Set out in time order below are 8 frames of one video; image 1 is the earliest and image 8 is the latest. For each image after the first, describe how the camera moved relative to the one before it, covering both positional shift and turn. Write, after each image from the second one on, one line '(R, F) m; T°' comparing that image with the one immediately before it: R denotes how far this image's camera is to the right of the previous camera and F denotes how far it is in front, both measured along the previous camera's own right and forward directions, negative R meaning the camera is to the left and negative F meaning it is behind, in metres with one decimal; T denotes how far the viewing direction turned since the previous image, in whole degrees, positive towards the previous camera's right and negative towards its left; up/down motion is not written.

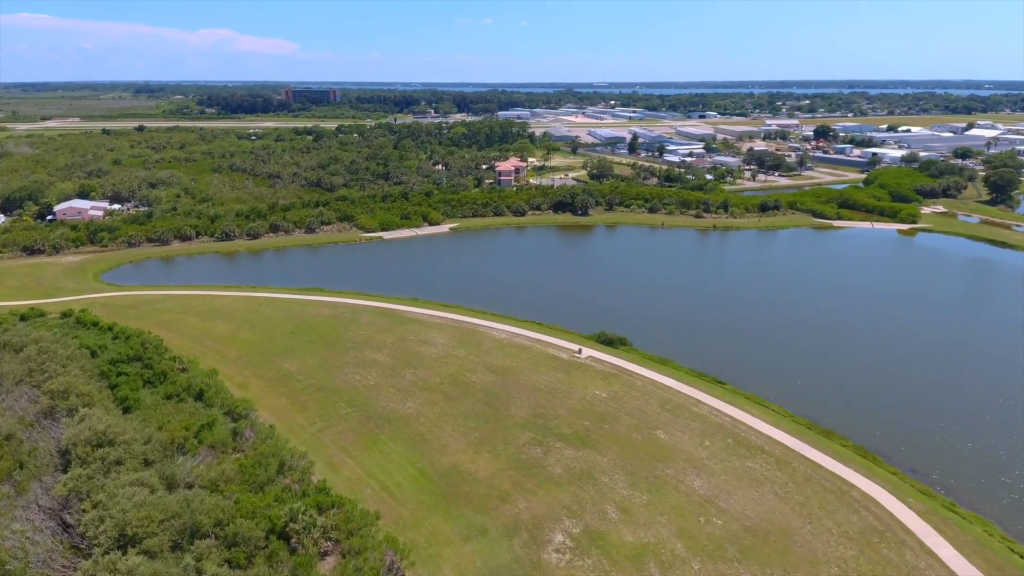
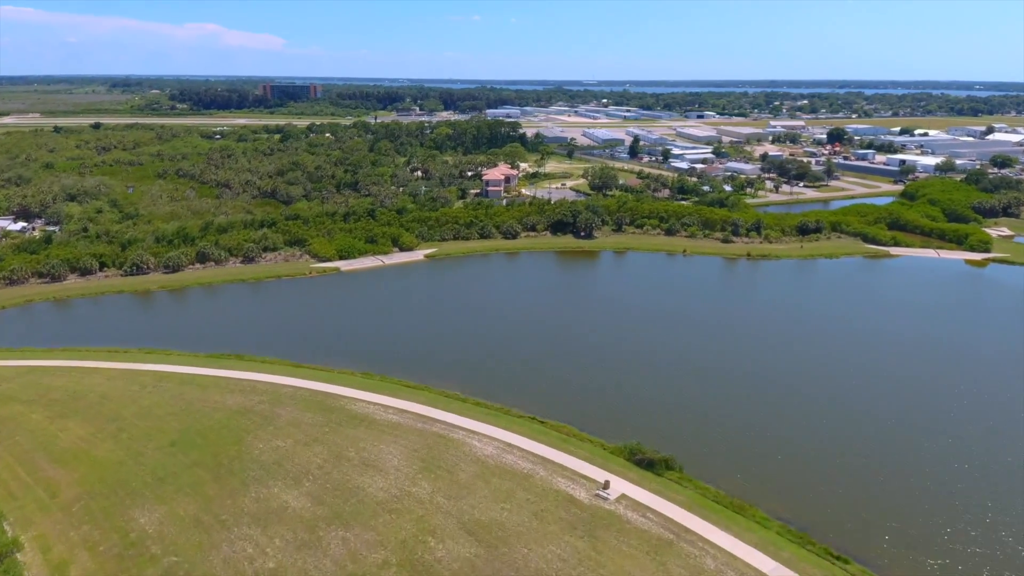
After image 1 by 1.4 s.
(-0.1, +10.5) m; +1°
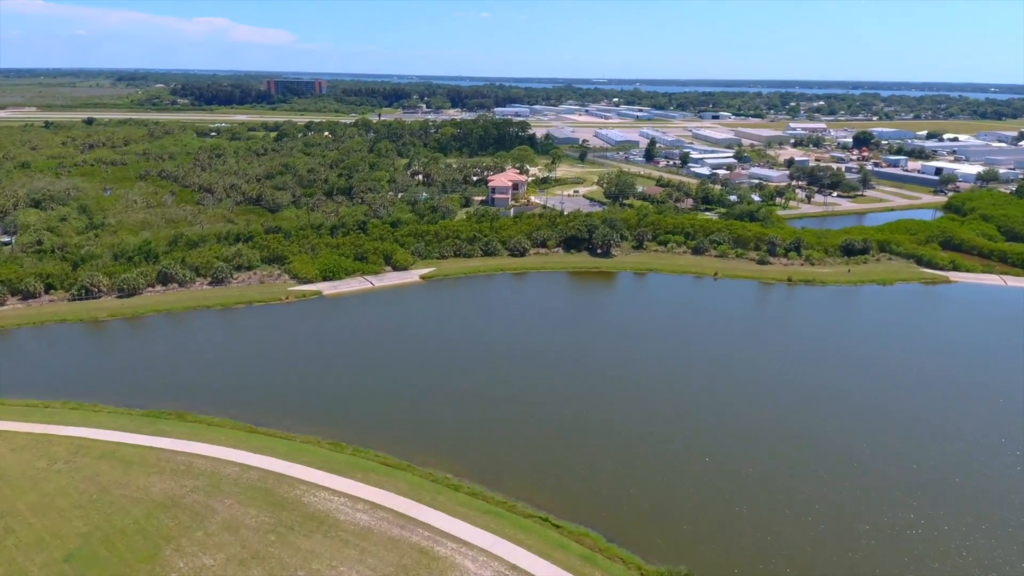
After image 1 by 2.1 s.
(-0.1, +5.5) m; -1°
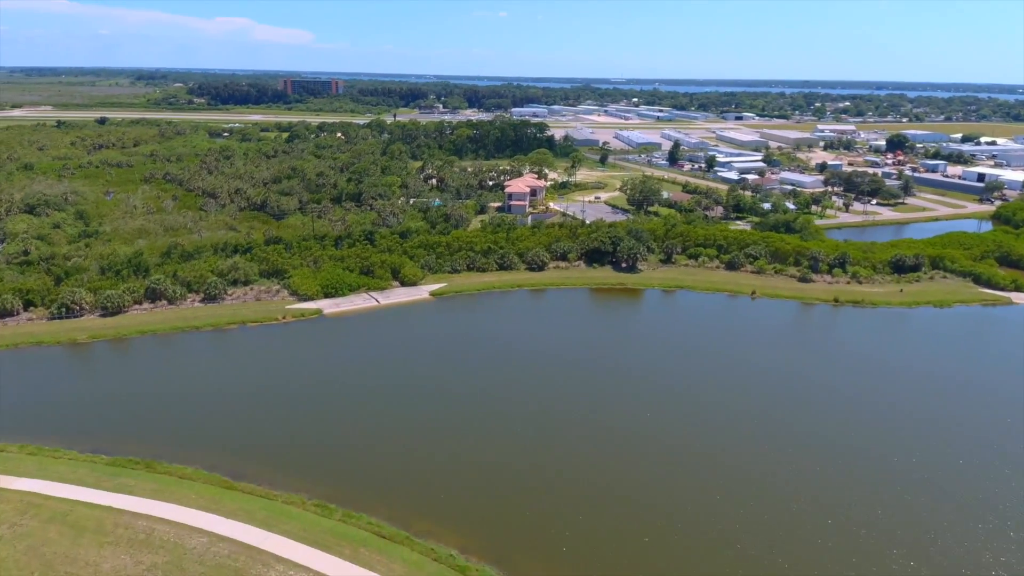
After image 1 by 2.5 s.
(-0.1, +3.3) m; -1°
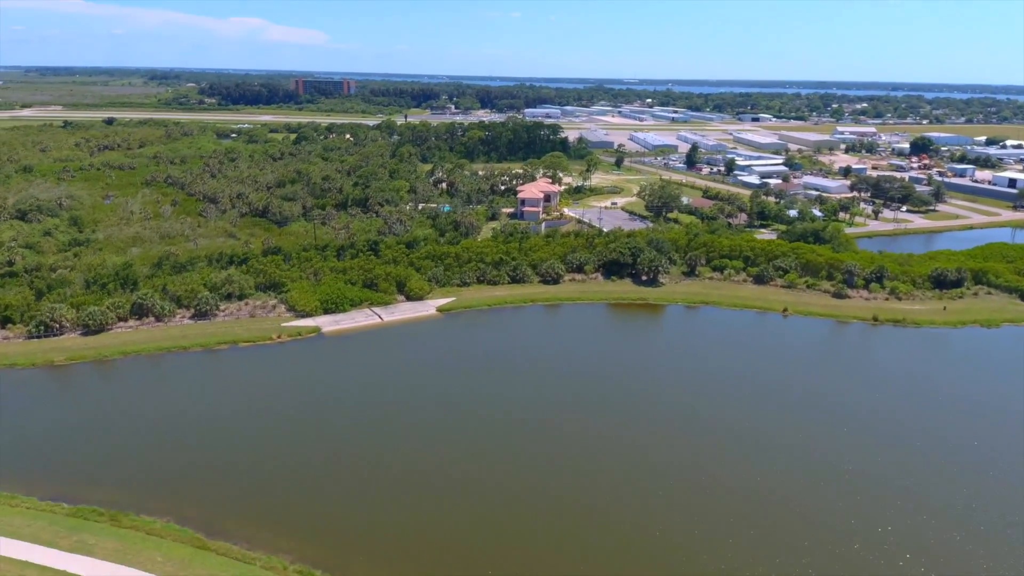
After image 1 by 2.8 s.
(-0.1, +2.6) m; -1°
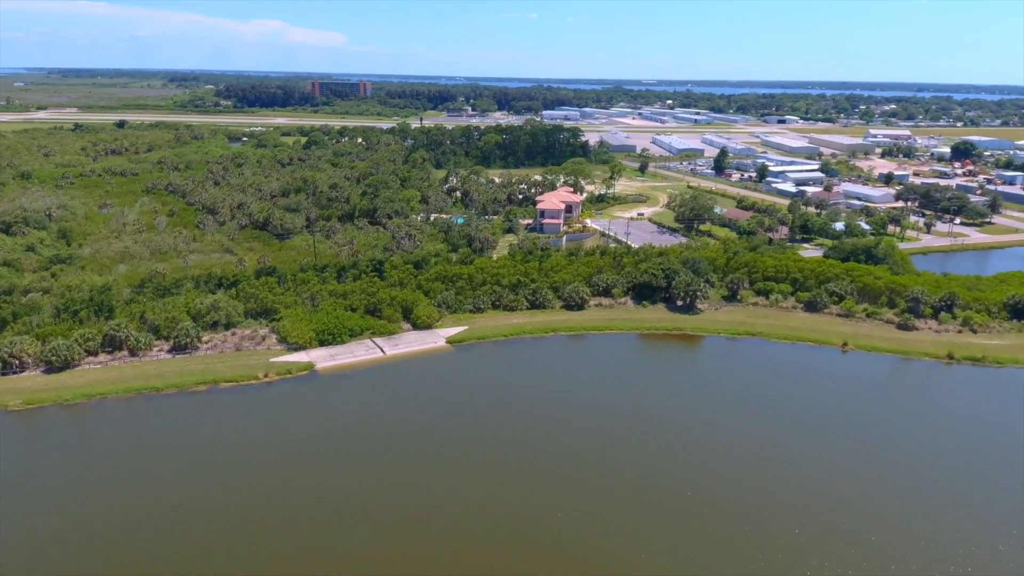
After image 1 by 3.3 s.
(-0.1, +4.1) m; -1°
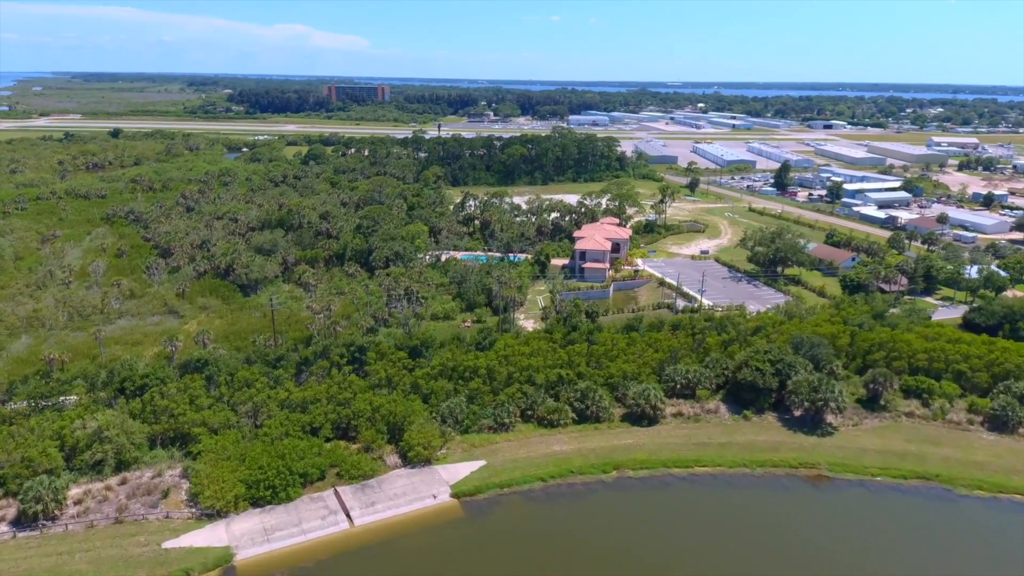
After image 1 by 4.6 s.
(-0.6, +11.1) m; -2°
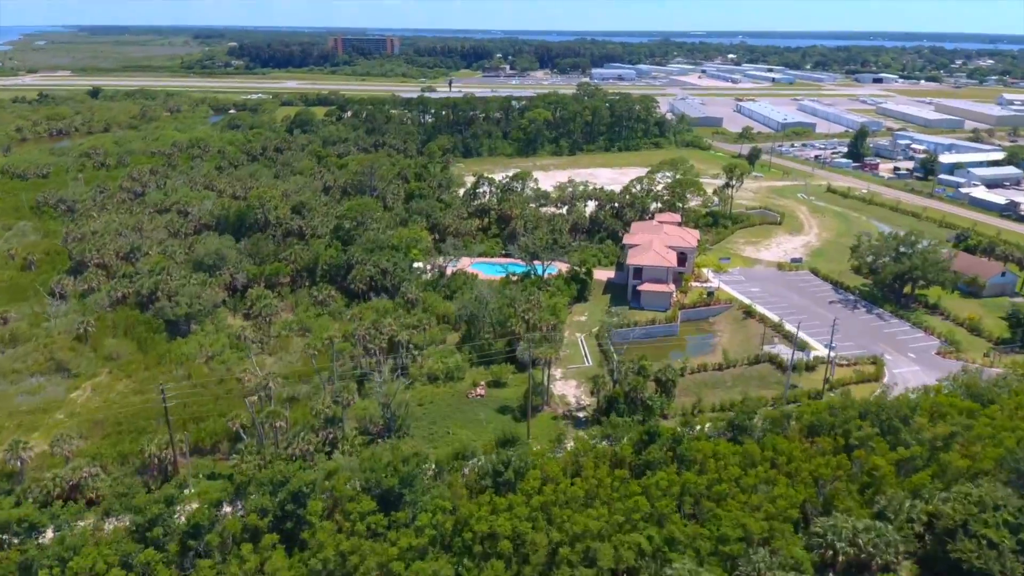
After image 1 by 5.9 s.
(-0.6, +10.6) m; -1°
